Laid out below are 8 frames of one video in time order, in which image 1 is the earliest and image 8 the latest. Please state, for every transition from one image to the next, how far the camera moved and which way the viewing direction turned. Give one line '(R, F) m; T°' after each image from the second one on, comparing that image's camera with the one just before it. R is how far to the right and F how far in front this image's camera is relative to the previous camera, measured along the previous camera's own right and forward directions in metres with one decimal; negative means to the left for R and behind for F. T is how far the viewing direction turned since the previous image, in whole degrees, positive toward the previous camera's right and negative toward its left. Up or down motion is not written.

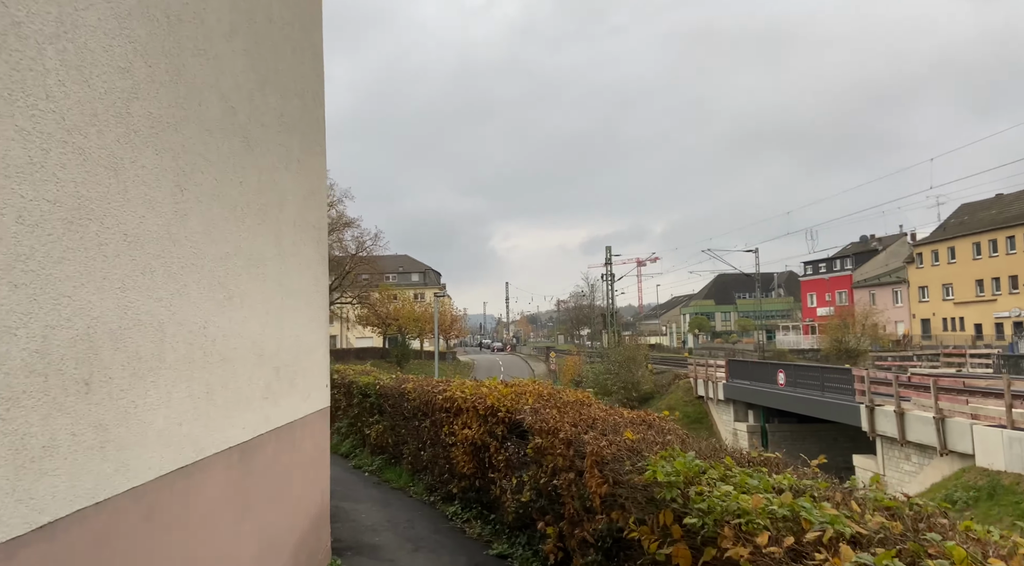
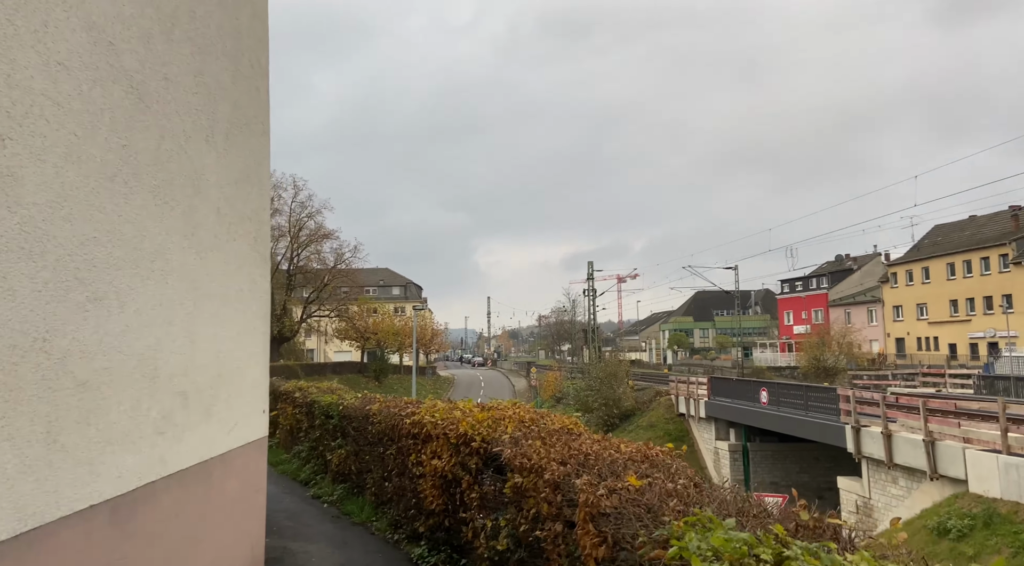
(0.0, +0.8) m; +2°
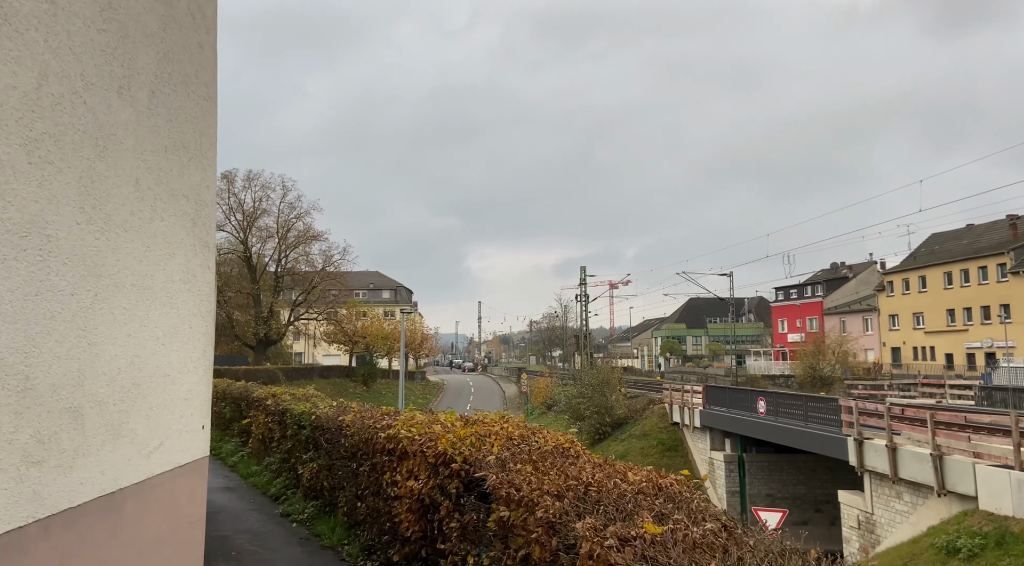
(0.0, +0.6) m; +1°
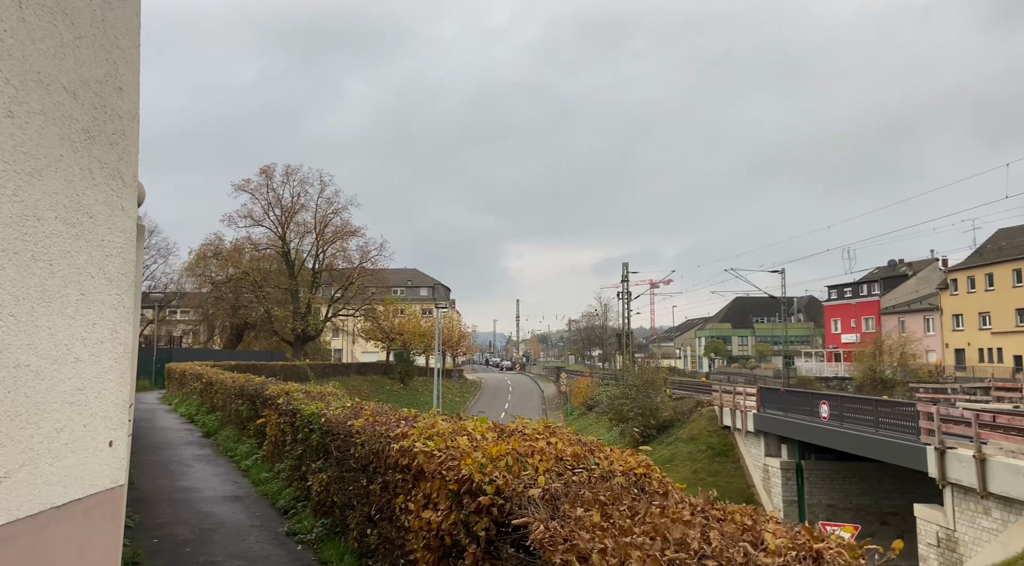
(-0.1, +1.2) m; -3°
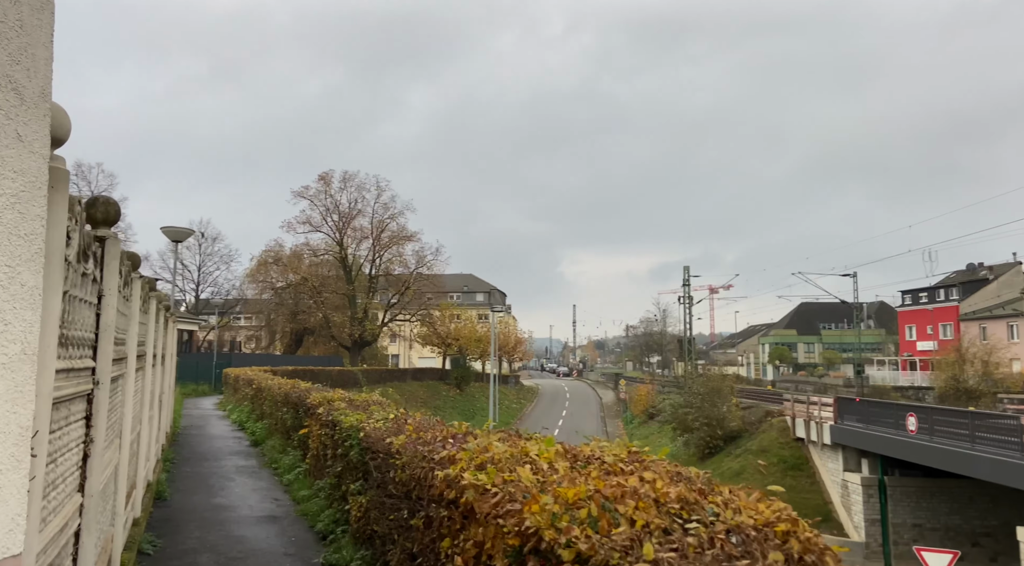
(-0.1, +0.9) m; -5°
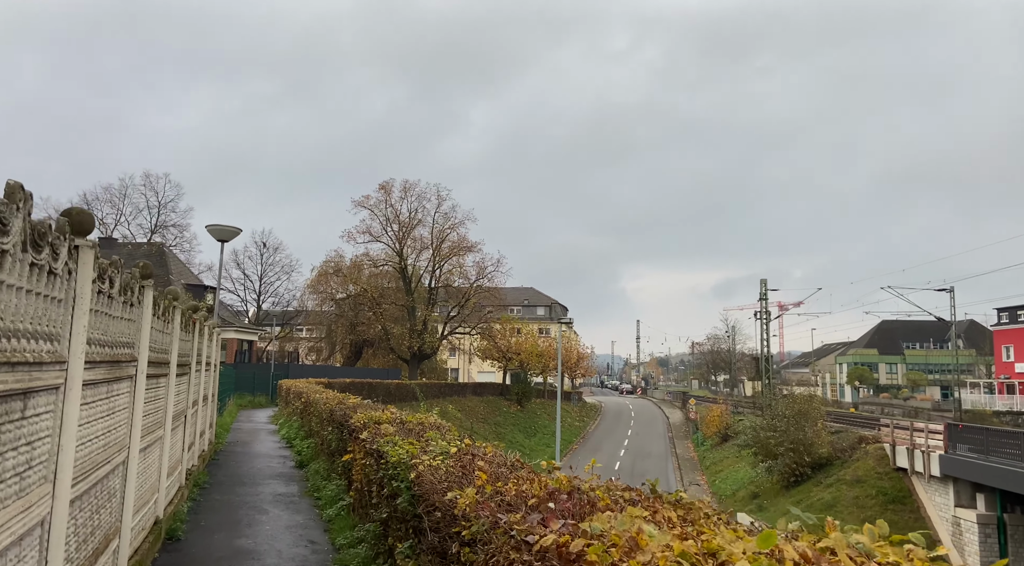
(-0.3, +1.5) m; -5°
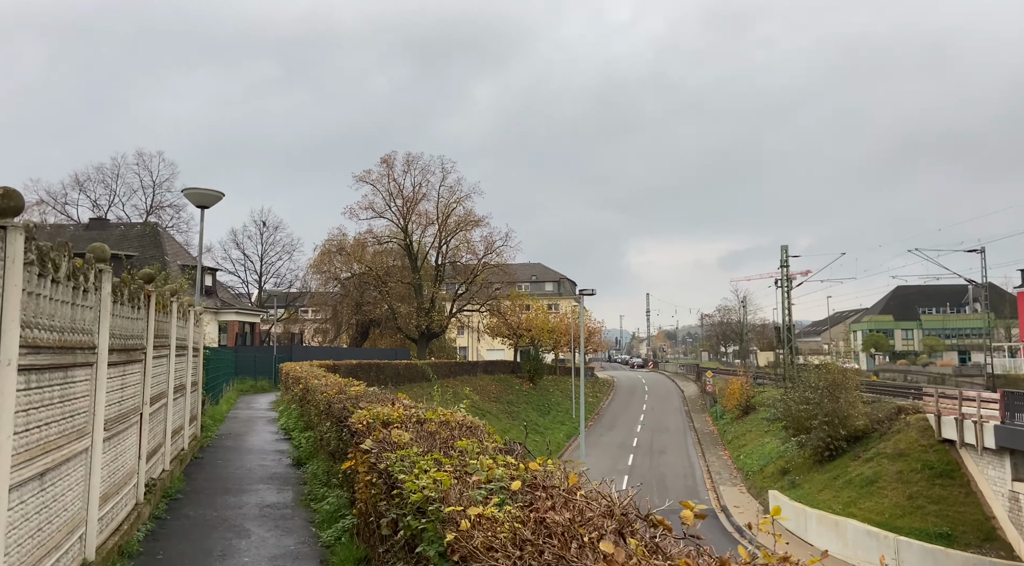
(-0.3, +1.7) m; 0°
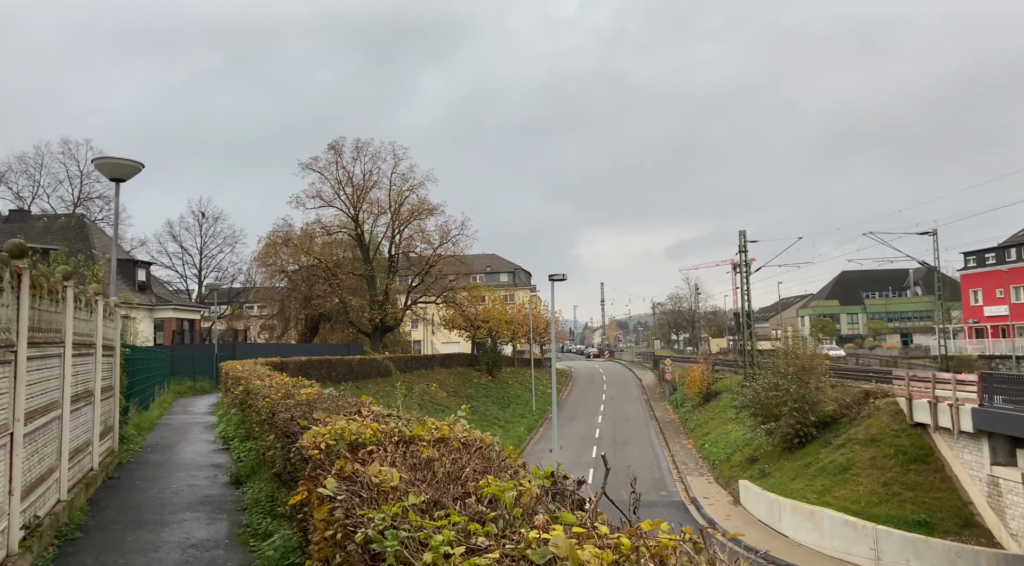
(-0.3, +1.3) m; +4°
